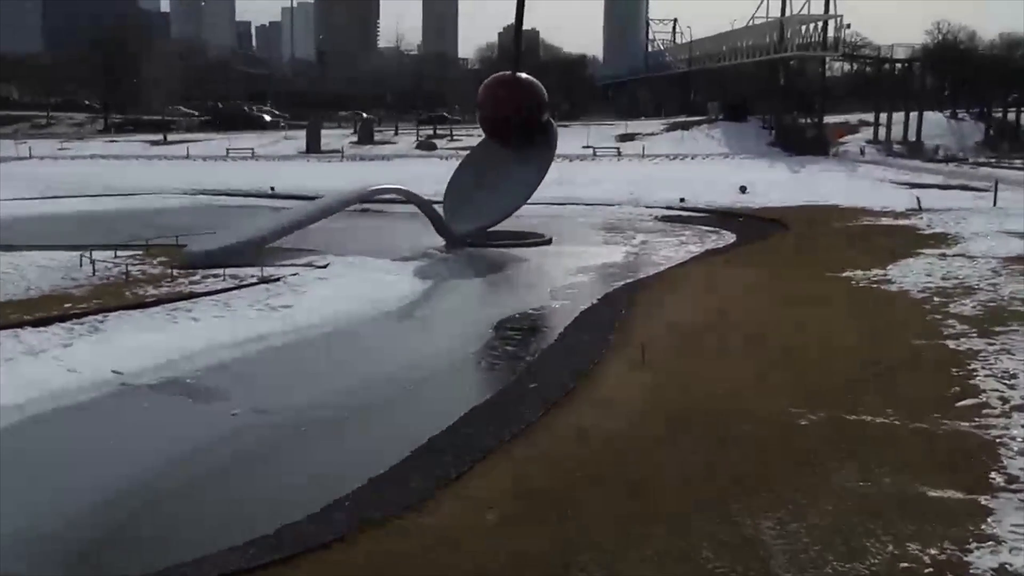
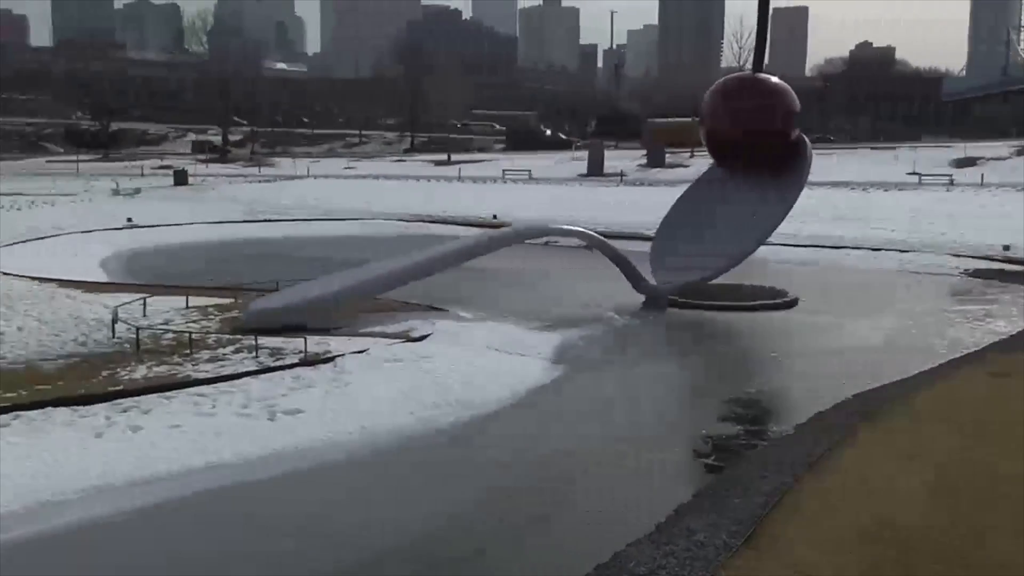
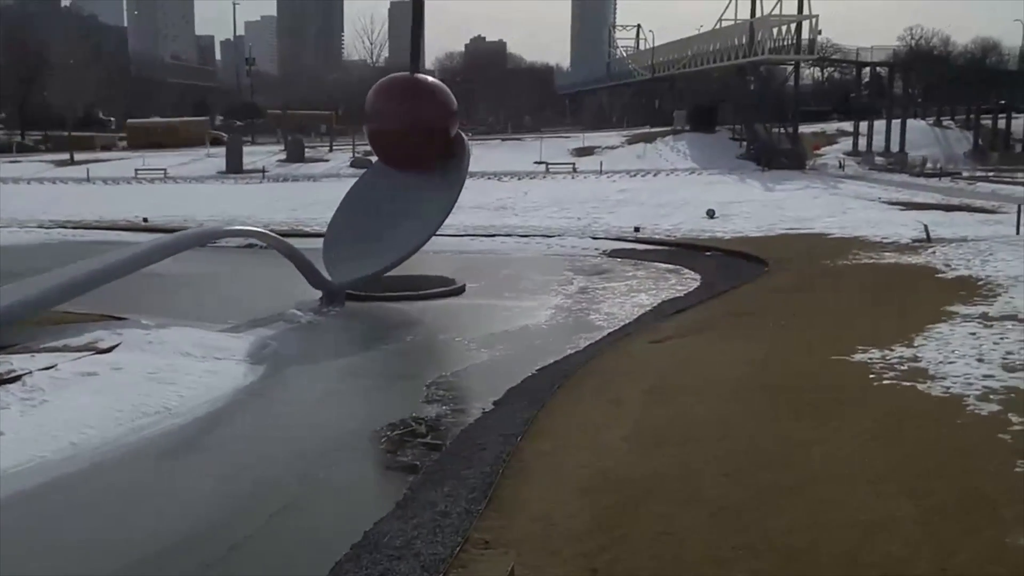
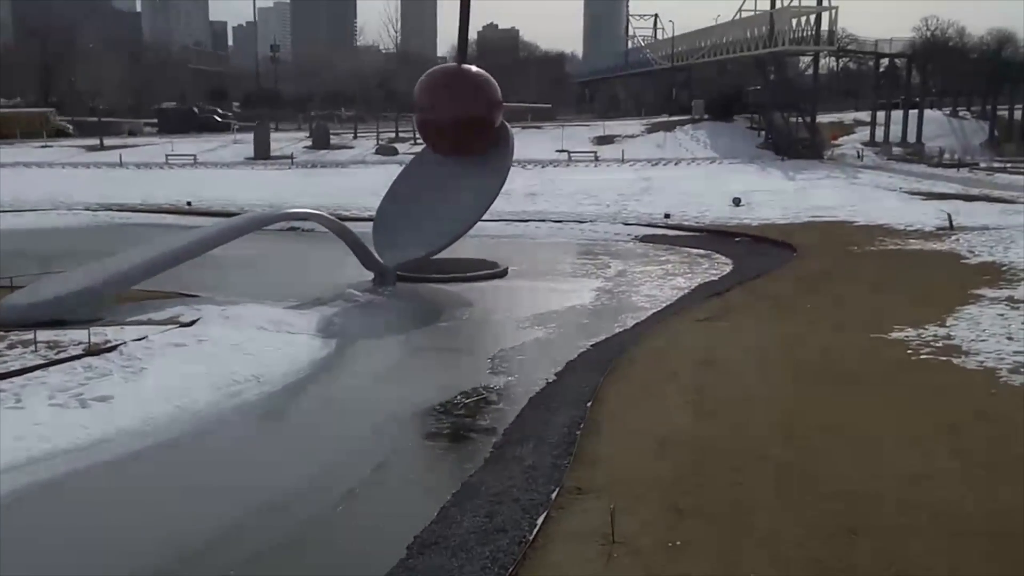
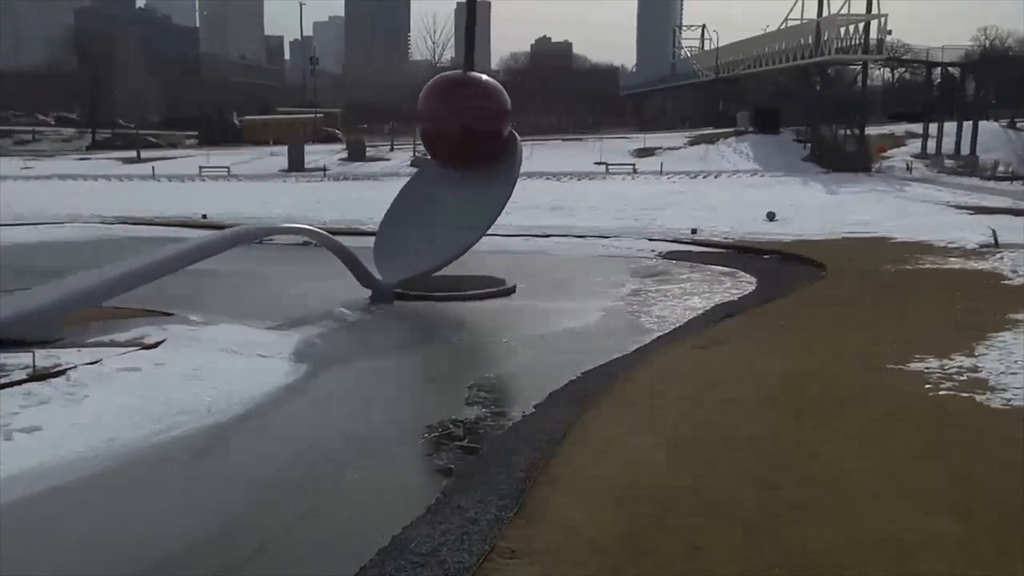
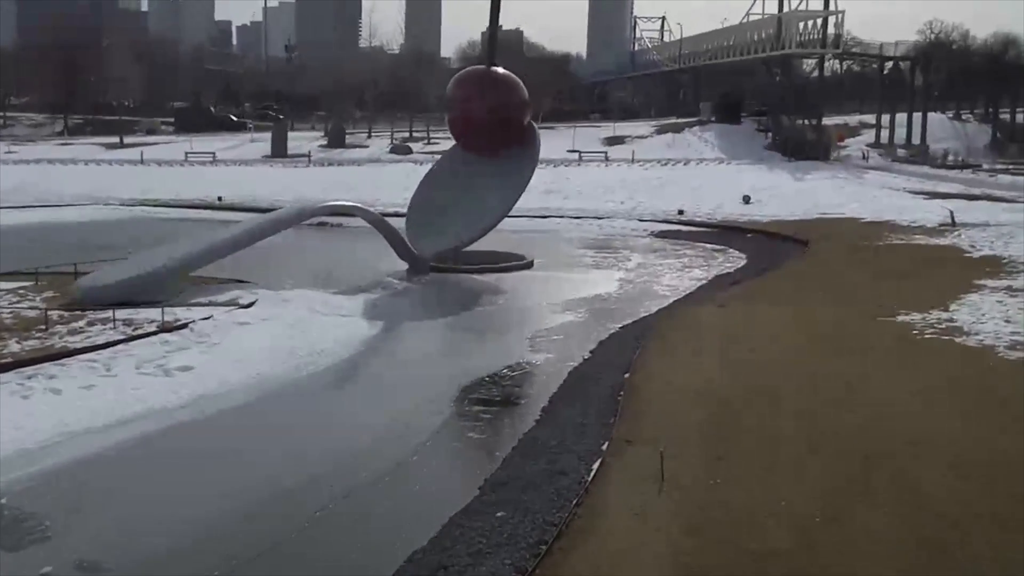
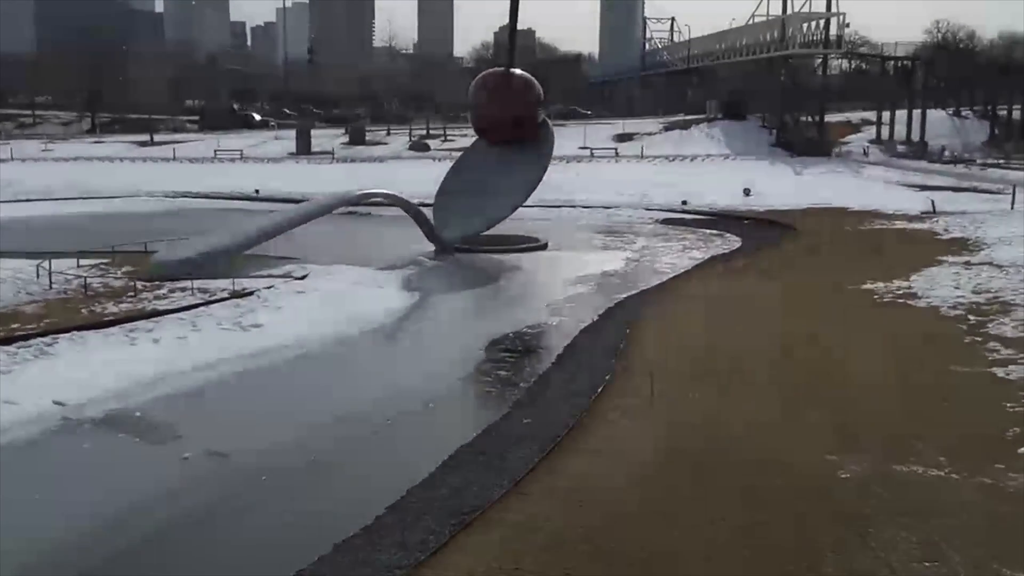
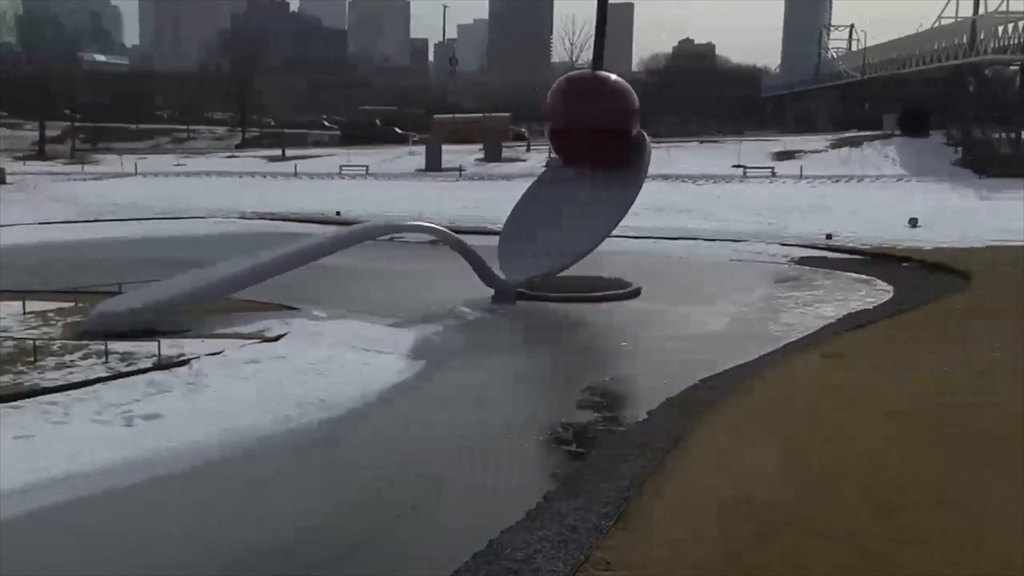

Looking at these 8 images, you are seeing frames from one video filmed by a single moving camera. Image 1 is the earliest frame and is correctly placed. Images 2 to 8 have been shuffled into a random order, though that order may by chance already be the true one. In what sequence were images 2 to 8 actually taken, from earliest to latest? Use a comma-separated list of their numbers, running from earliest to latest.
7, 6, 4, 3, 5, 8, 2
